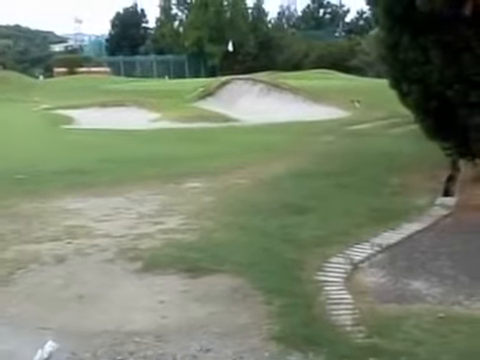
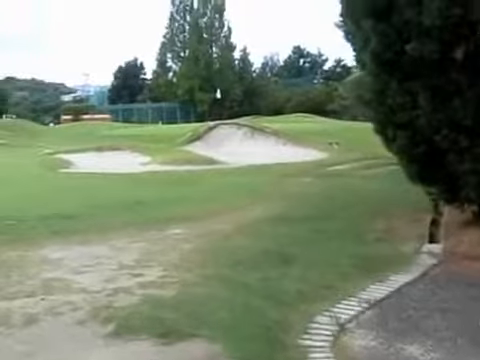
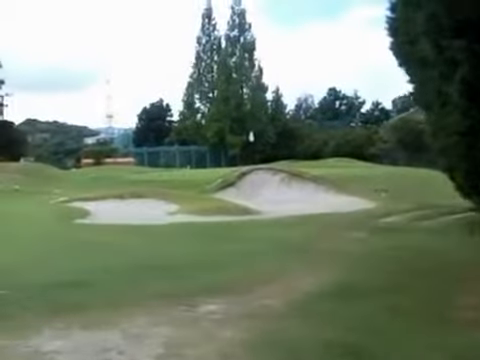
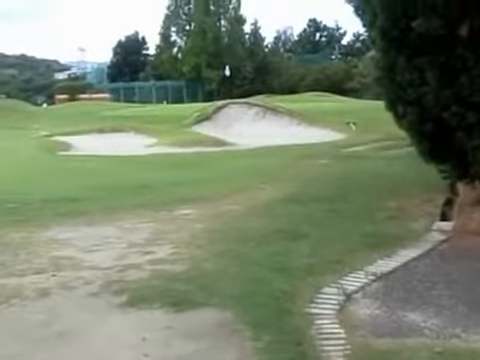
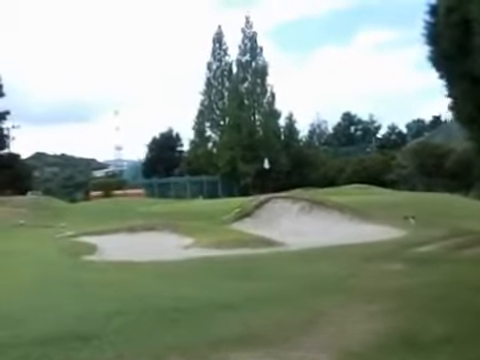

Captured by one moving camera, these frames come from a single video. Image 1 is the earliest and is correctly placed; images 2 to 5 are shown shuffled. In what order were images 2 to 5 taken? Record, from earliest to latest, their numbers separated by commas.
4, 2, 3, 5
